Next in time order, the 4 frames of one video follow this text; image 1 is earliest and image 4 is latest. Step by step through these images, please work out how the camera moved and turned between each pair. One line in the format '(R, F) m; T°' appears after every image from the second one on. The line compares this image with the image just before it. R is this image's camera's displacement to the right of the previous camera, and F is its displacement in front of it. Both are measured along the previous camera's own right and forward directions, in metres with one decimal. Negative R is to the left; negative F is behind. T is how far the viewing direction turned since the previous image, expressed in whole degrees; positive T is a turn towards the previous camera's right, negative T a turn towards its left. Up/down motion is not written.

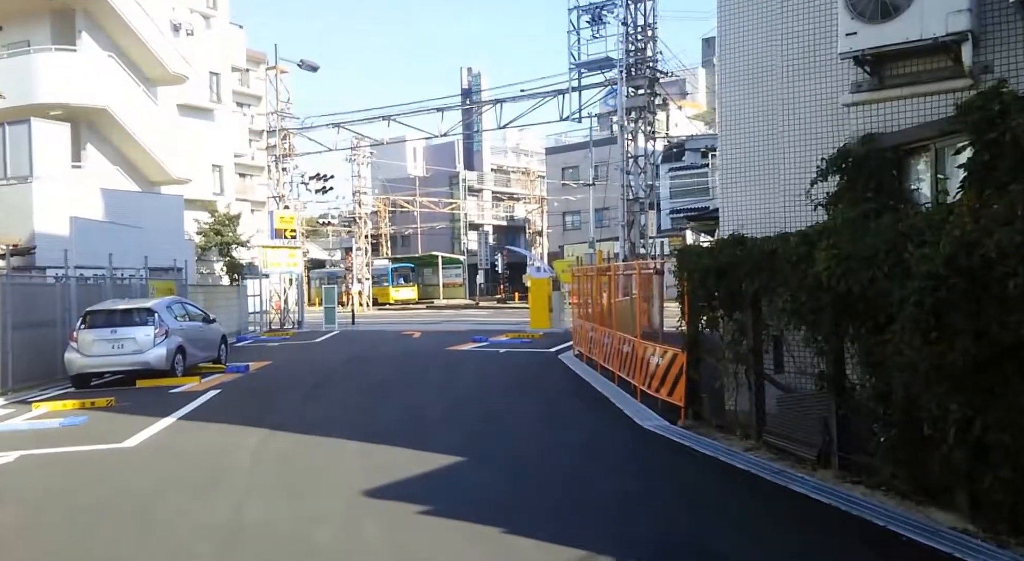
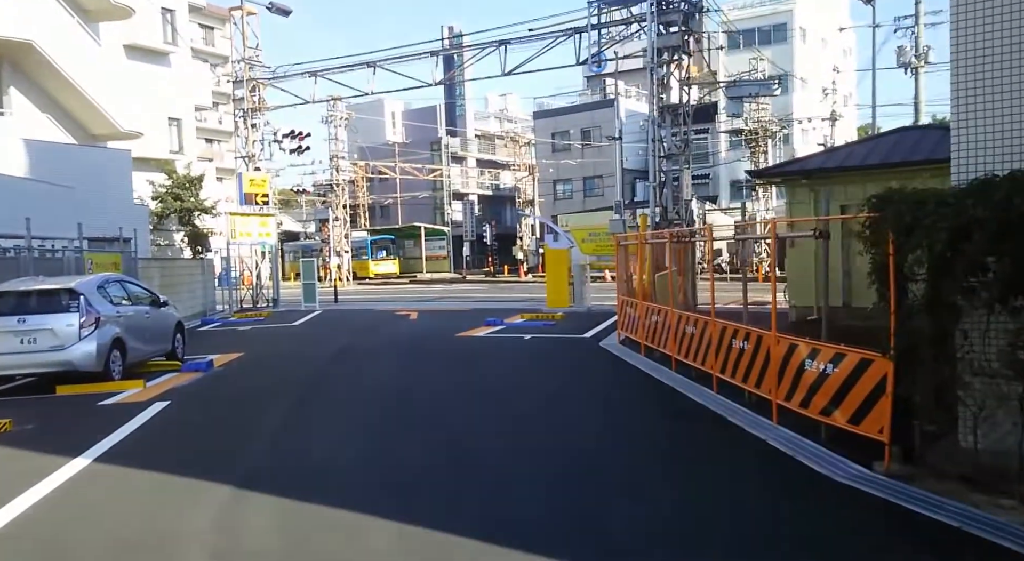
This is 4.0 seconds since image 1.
(-1.1, +3.8) m; +2°
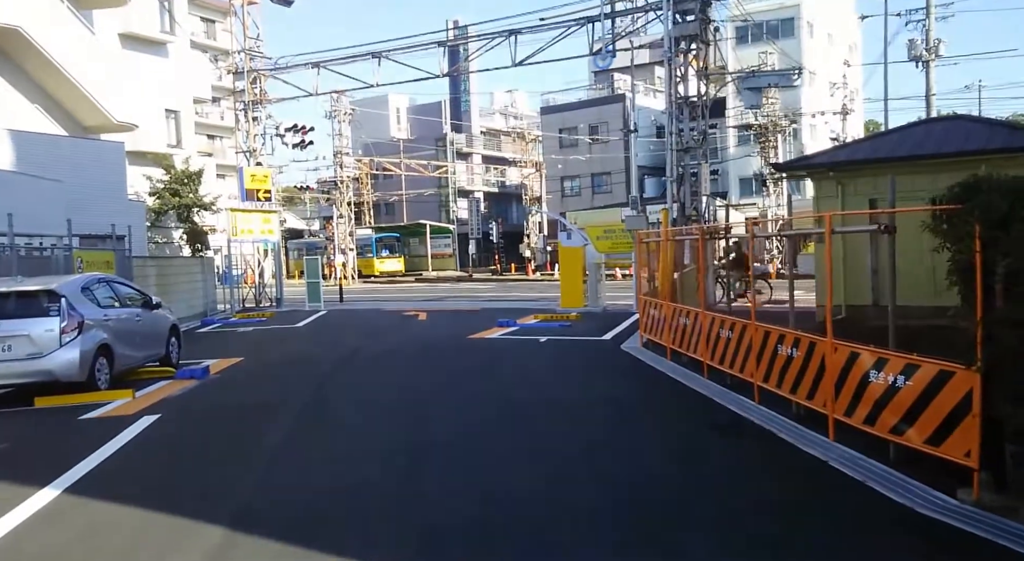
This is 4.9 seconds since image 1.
(-0.2, +1.0) m; 0°
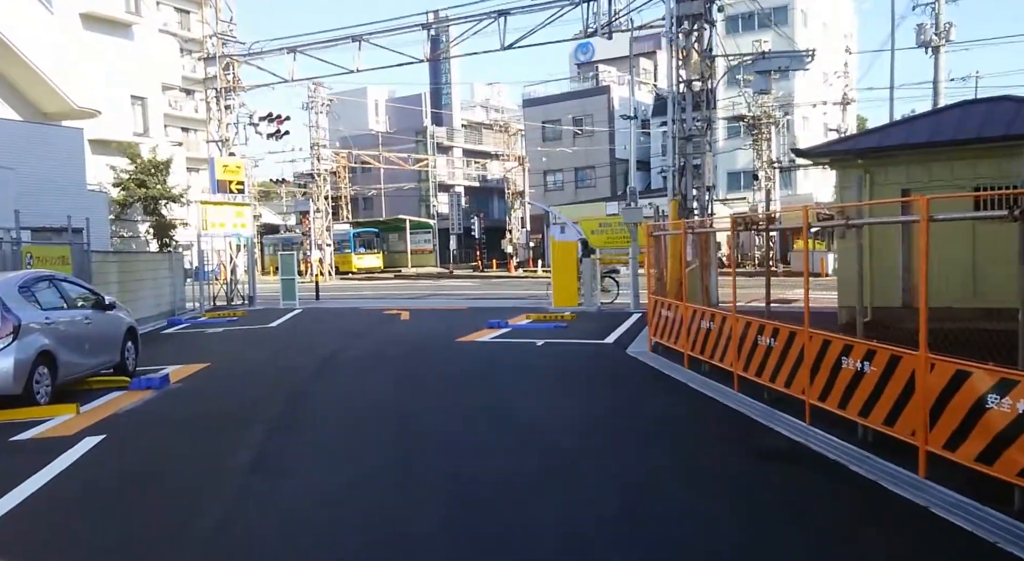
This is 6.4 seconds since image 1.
(-0.3, +1.3) m; +2°
